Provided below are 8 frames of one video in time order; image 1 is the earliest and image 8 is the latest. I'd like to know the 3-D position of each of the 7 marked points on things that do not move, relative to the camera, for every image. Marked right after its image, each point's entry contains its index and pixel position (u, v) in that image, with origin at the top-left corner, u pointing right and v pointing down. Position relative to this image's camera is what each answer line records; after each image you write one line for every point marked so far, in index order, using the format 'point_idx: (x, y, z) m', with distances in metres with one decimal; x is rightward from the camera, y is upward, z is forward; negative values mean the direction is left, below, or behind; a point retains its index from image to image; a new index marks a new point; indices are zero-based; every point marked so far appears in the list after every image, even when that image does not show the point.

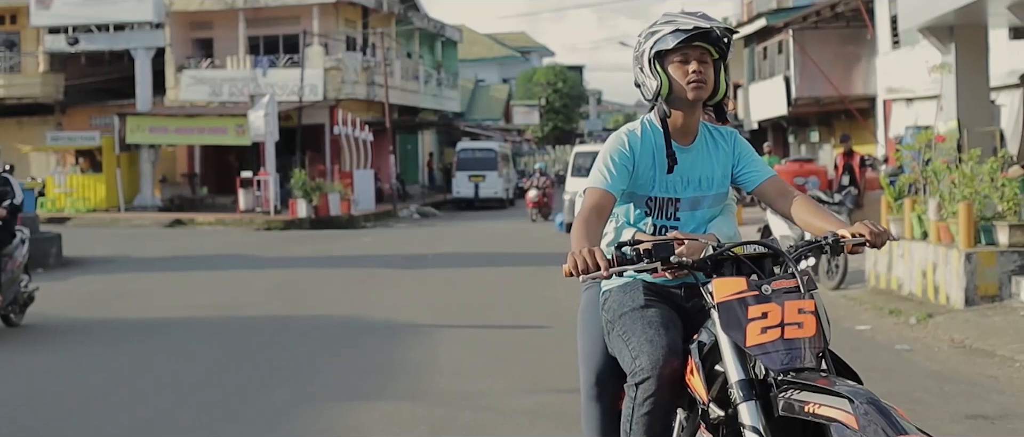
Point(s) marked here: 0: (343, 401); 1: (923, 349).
0: (-0.9, -0.9, +6.4) m
1: (+2.5, -0.8, +7.6) m
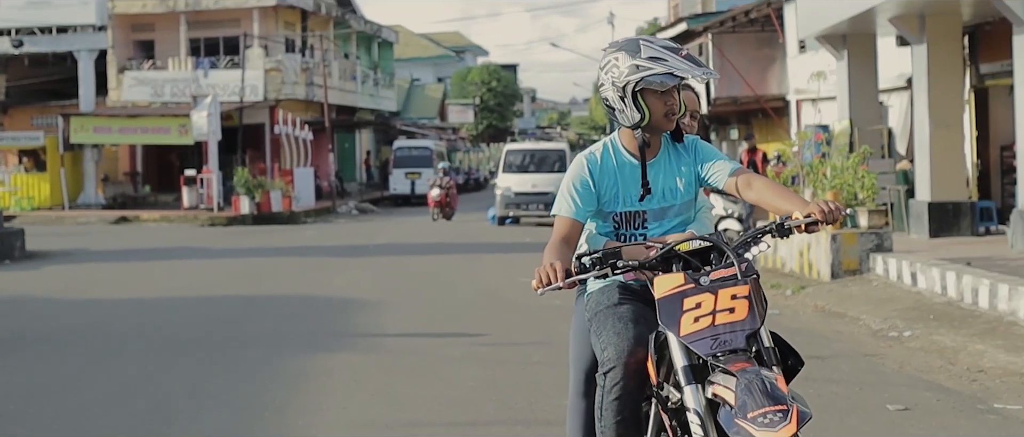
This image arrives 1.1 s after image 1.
0: (-1.3, -0.8, +7.7) m
1: (+2.0, -0.7, +9.1) m
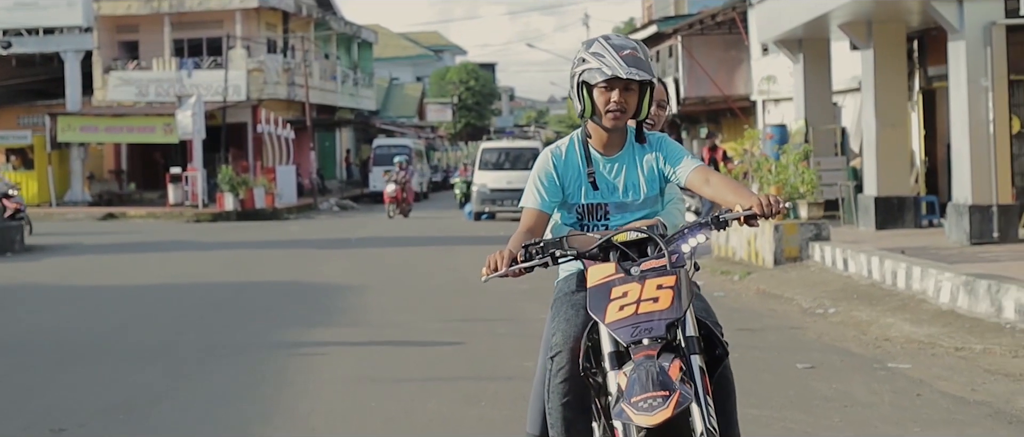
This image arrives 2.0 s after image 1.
0: (-1.5, -0.8, +8.6) m
1: (+1.8, -0.6, +10.1) m
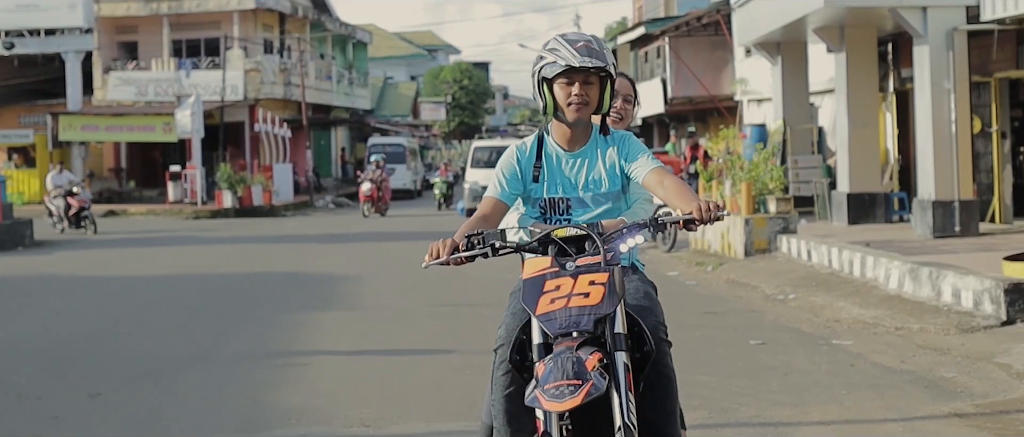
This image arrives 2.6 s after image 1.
0: (-1.6, -0.7, +9.4) m
1: (+1.7, -0.6, +10.9) m
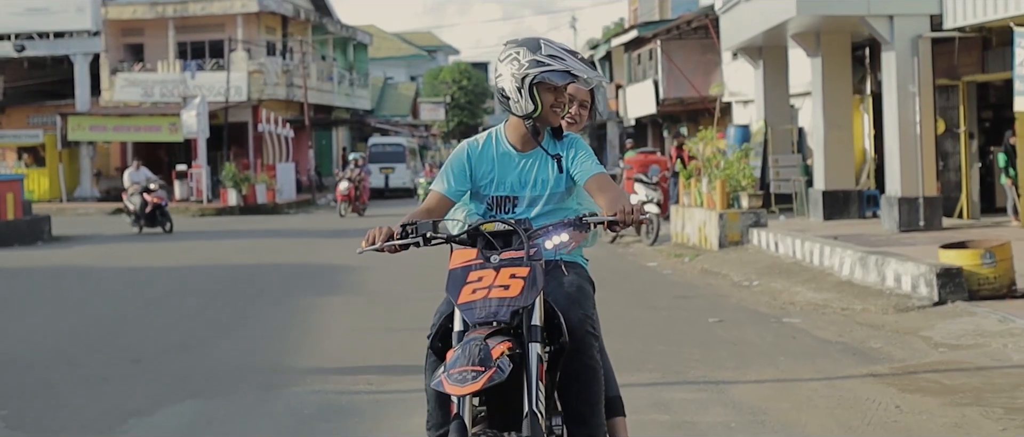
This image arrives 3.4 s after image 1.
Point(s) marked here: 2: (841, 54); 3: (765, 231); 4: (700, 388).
0: (-1.7, -0.6, +10.3) m
1: (+1.6, -0.5, +11.8) m
2: (+4.5, +2.2, +17.2) m
3: (+2.5, -0.1, +12.4) m
4: (+0.9, -0.8, +5.9) m
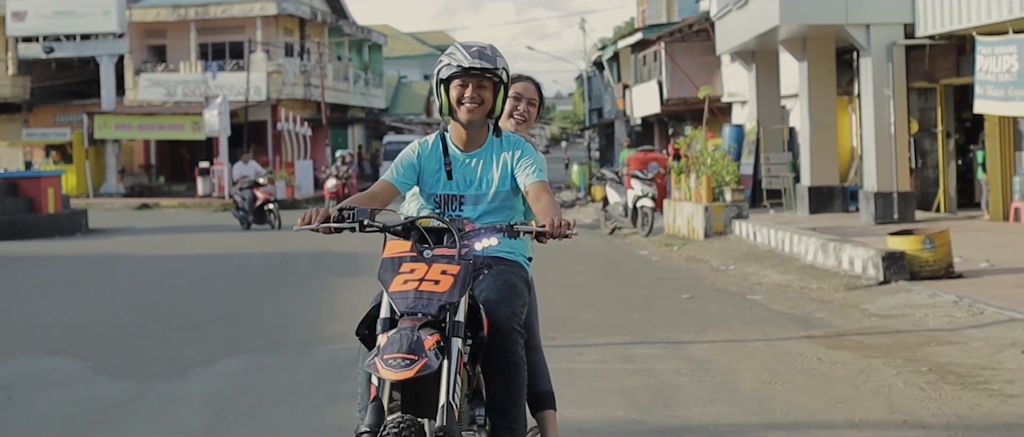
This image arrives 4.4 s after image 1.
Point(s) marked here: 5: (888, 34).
0: (-1.7, -0.6, +11.6) m
1: (+1.6, -0.4, +13.0) m
2: (+4.6, +2.3, +18.4) m
3: (+2.5, 0.0, +13.7) m
4: (+0.9, -0.7, +7.2) m
5: (+4.7, +2.3, +15.9) m
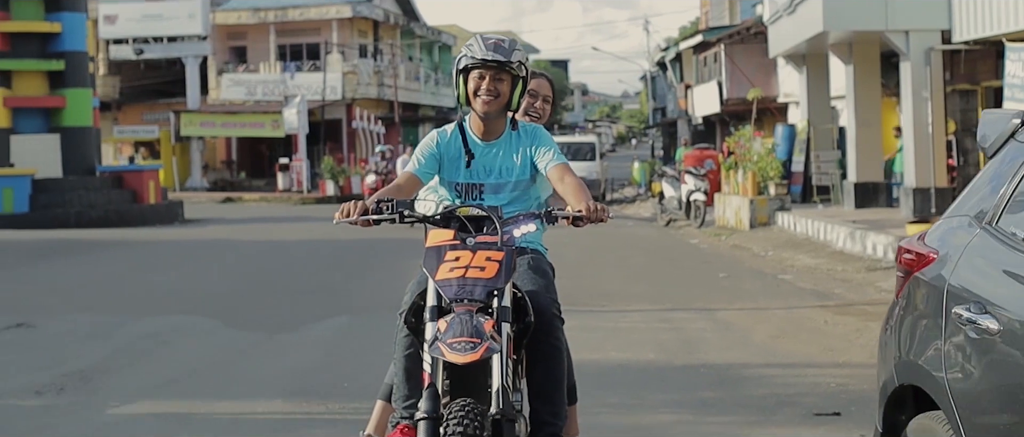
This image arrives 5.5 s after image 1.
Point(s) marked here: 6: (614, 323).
0: (-1.0, -0.4, +13.1) m
1: (+2.3, -0.3, +14.3) m
2: (+5.6, +2.4, +19.6) m
3: (+3.3, +0.1, +14.9) m
4: (+1.2, -0.6, +8.5) m
5: (+5.6, +2.4, +17.0) m
6: (+0.7, -0.7, +8.1) m
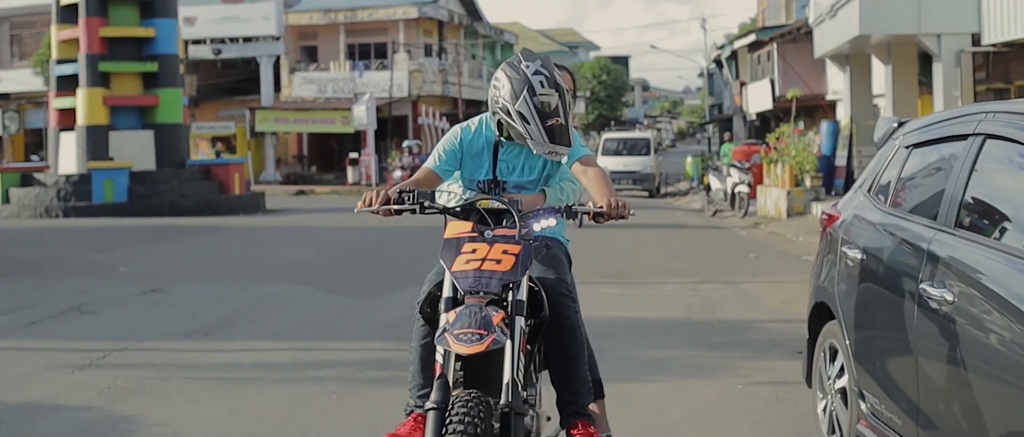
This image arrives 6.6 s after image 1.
0: (-0.4, -0.3, +14.6) m
1: (+3.0, -0.2, +15.7) m
2: (+6.5, +2.6, +20.8) m
3: (+4.0, +0.2, +16.2) m
4: (+1.7, -0.5, +10.0) m
5: (+6.4, +2.5, +18.2) m
6: (+1.0, -0.6, +9.5) m
